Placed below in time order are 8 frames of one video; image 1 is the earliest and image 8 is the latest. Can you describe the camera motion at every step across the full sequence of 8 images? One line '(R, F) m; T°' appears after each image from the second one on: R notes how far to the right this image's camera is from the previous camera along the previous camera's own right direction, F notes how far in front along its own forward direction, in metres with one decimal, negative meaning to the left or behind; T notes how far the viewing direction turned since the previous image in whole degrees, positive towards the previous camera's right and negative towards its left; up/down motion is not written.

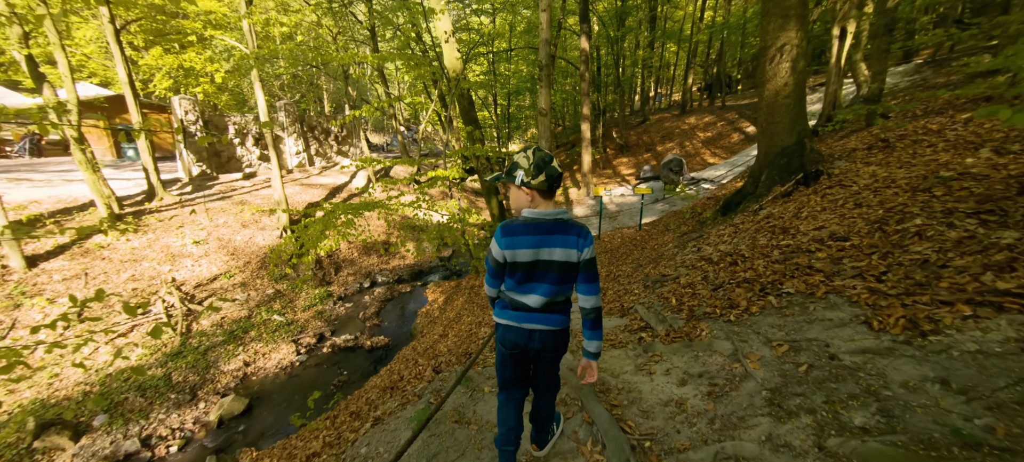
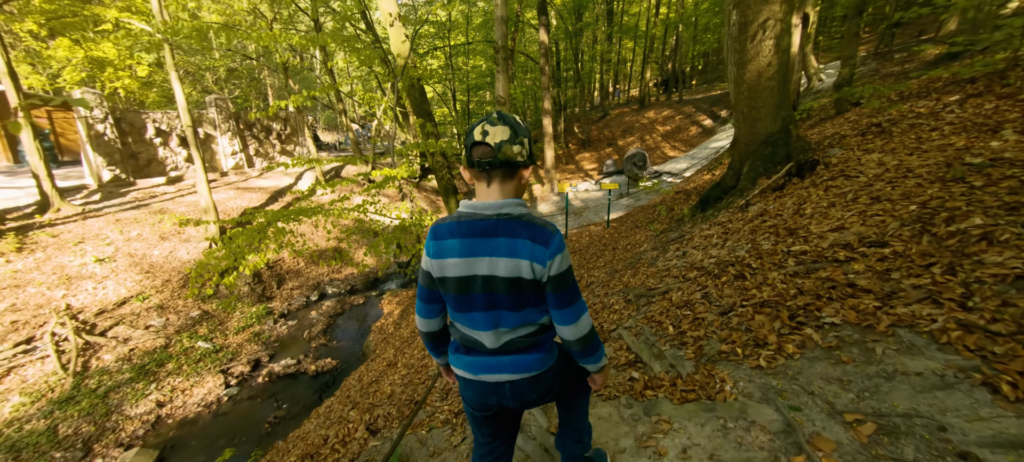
(+0.1, +1.0) m; +5°
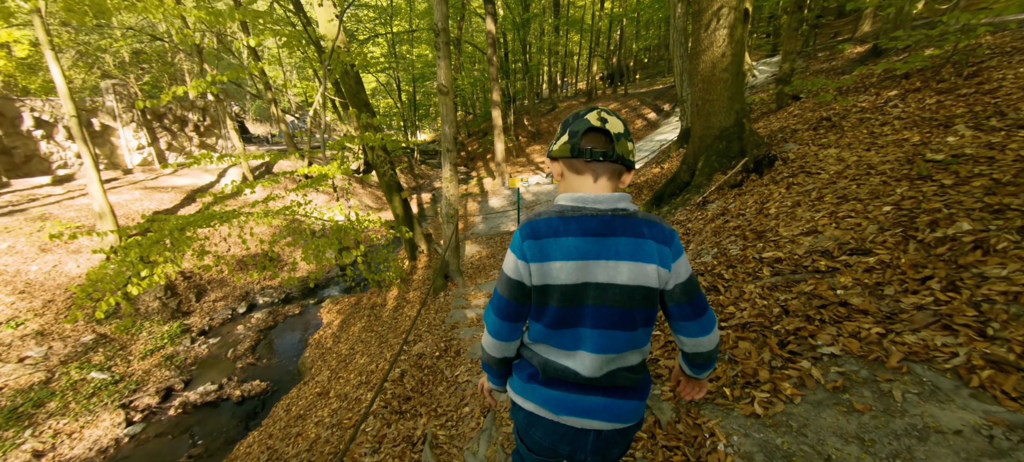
(+0.1, +0.5) m; +7°
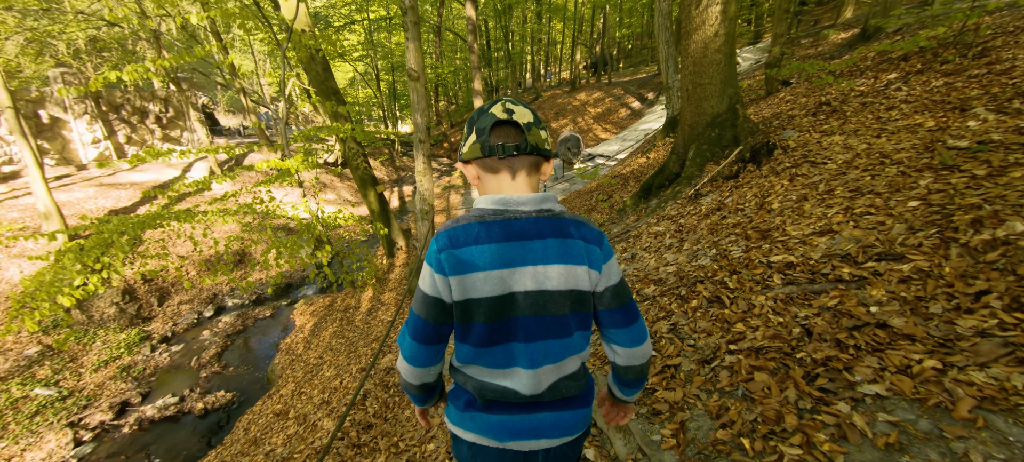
(+0.1, +0.5) m; +2°
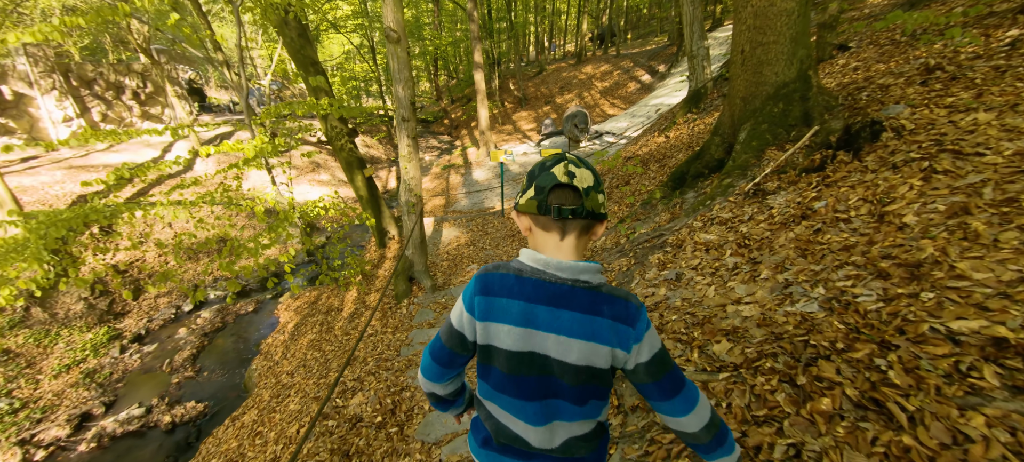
(0.0, +1.1) m; 0°
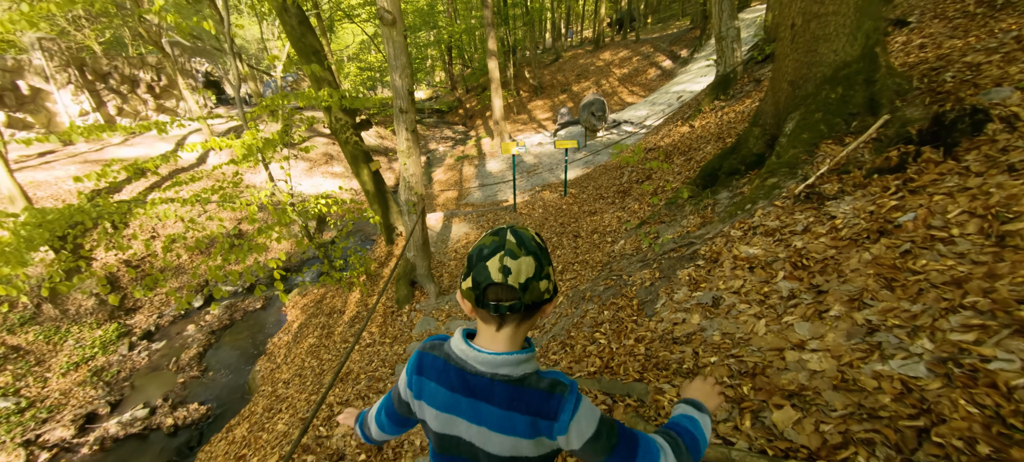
(+0.1, +0.5) m; -2°
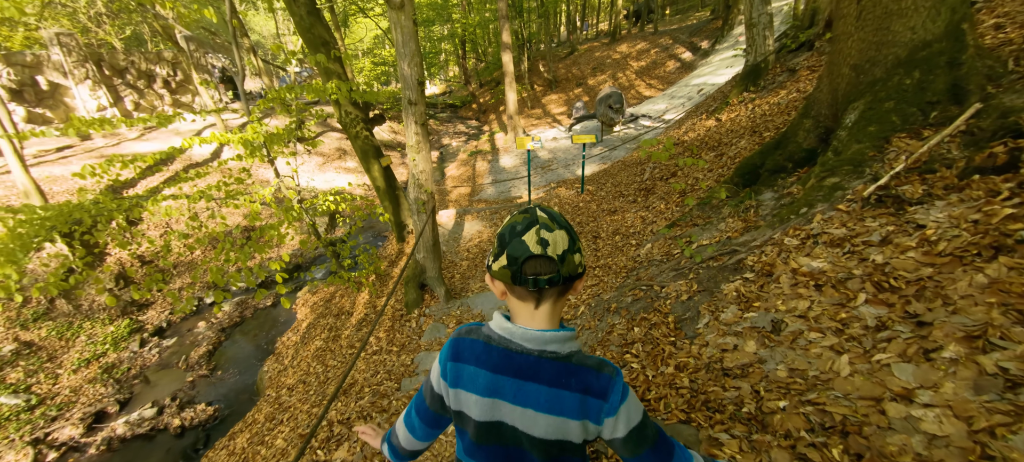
(0.0, +0.4) m; -2°
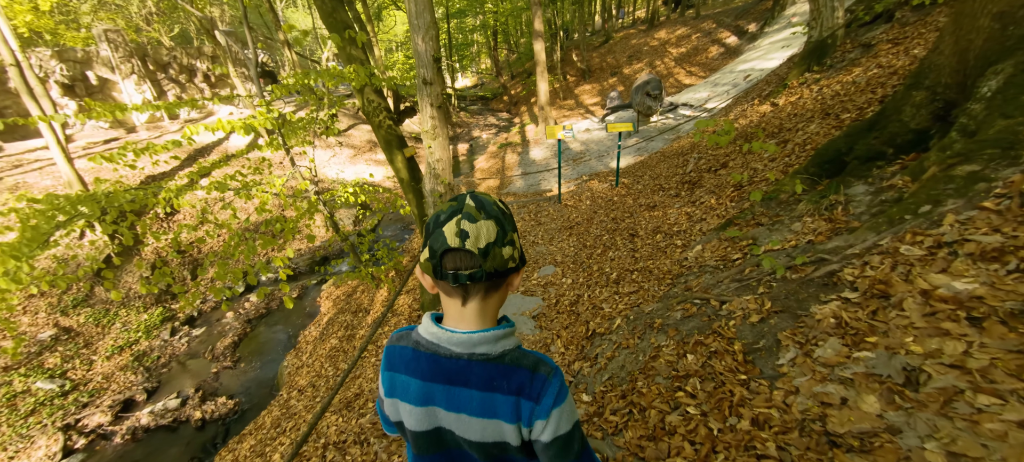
(0.0, +0.6) m; -4°
